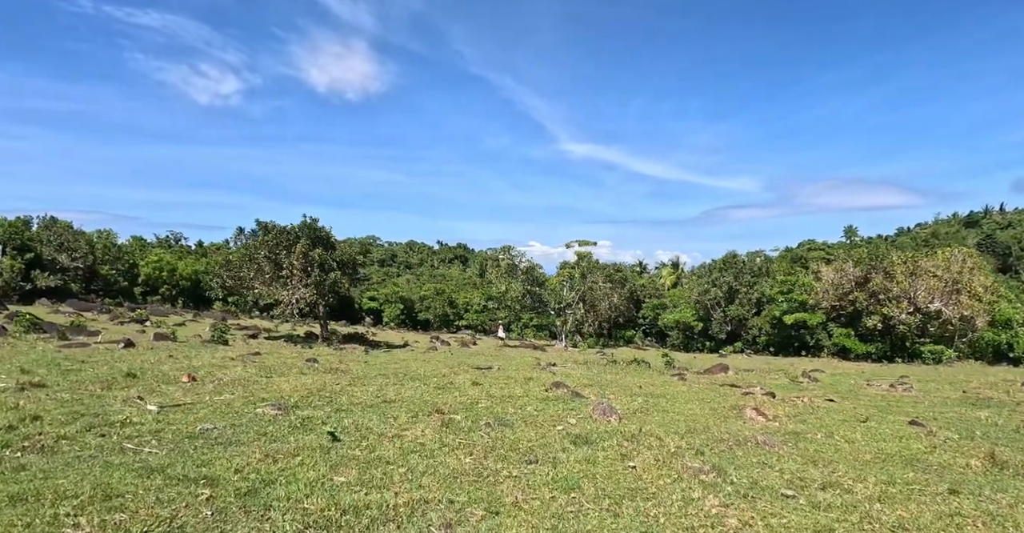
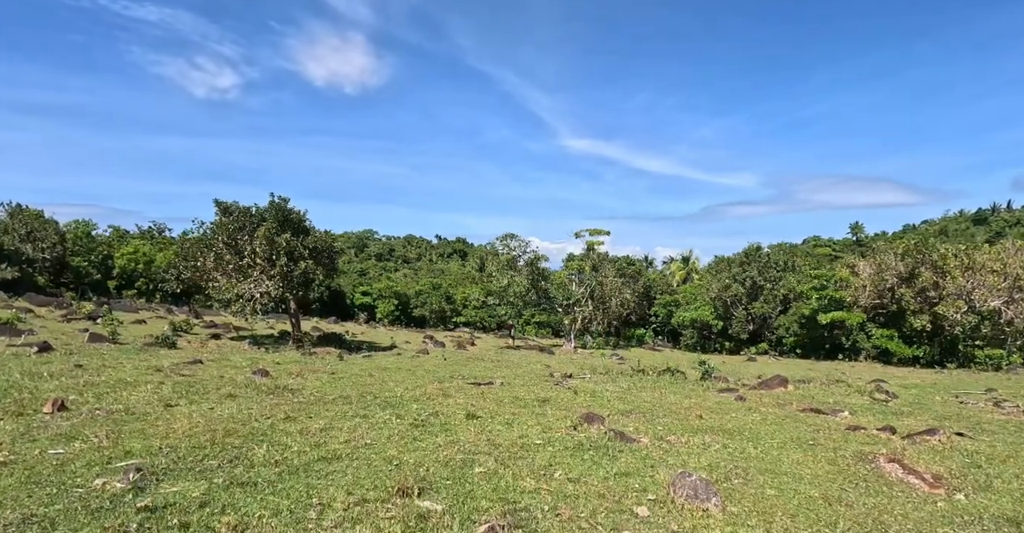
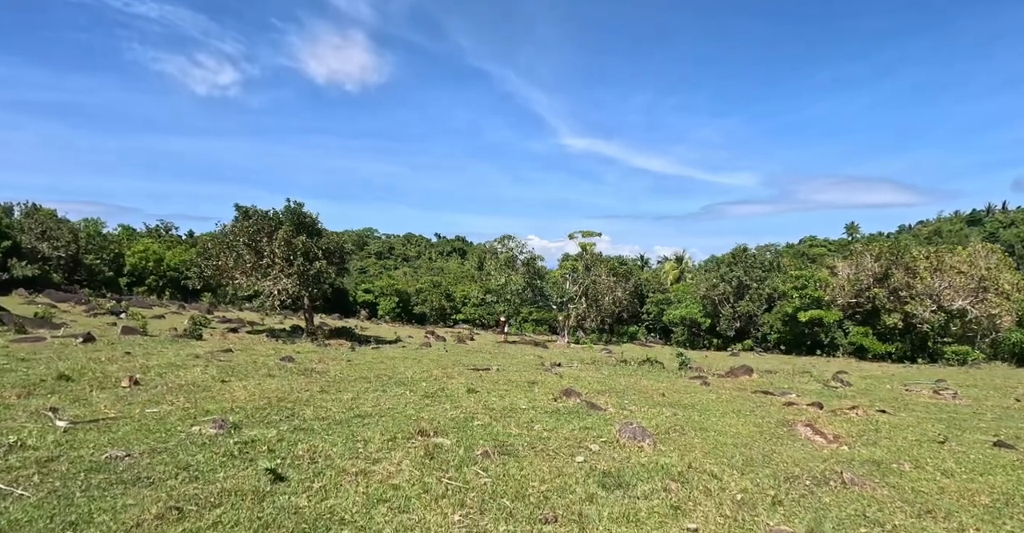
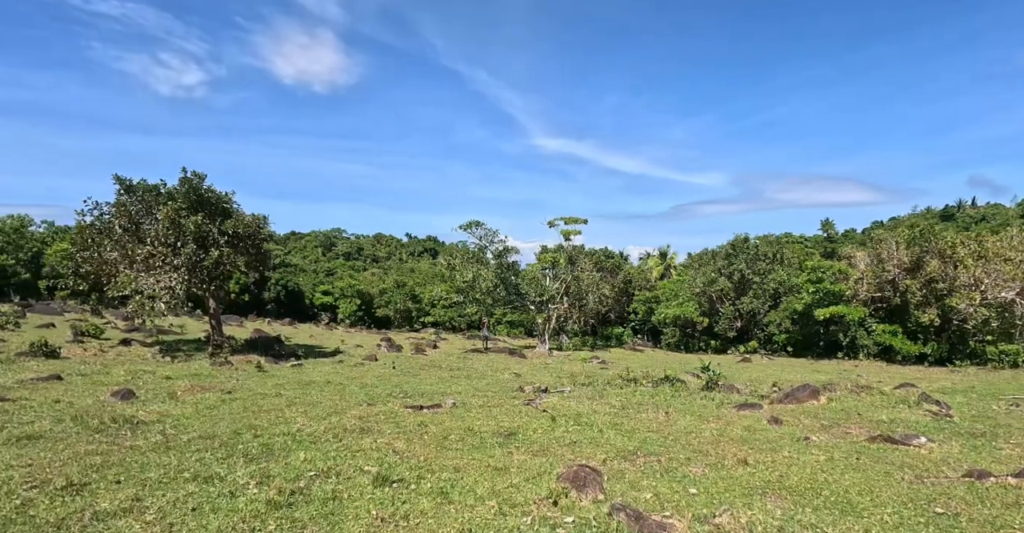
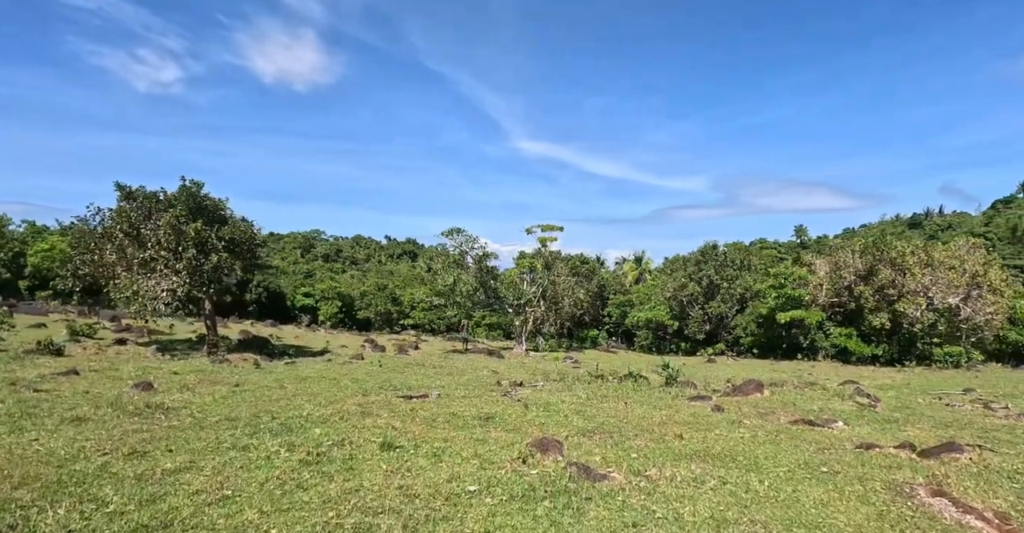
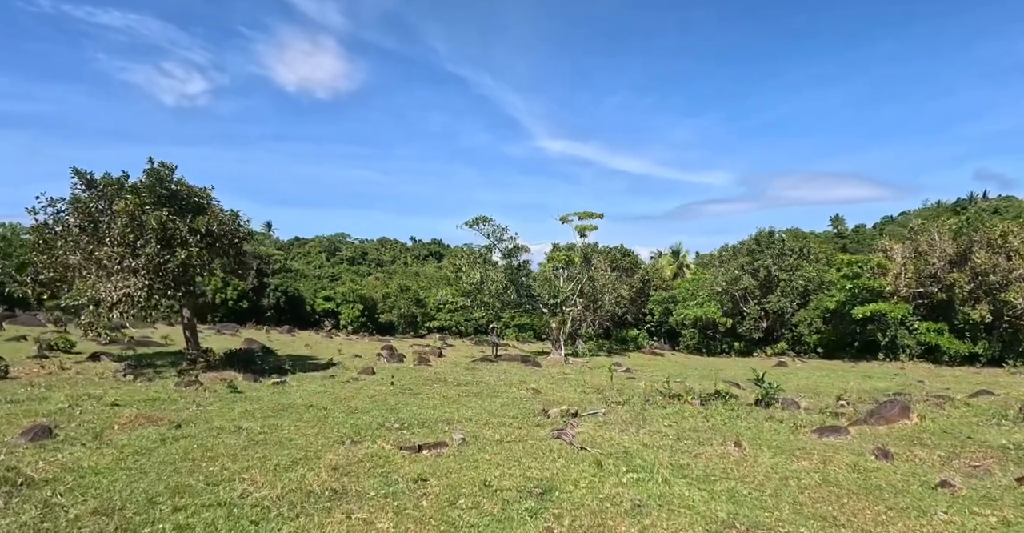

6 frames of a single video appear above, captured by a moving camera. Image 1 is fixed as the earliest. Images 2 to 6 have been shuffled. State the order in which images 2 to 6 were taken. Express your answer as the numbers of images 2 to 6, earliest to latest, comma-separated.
3, 2, 5, 4, 6
